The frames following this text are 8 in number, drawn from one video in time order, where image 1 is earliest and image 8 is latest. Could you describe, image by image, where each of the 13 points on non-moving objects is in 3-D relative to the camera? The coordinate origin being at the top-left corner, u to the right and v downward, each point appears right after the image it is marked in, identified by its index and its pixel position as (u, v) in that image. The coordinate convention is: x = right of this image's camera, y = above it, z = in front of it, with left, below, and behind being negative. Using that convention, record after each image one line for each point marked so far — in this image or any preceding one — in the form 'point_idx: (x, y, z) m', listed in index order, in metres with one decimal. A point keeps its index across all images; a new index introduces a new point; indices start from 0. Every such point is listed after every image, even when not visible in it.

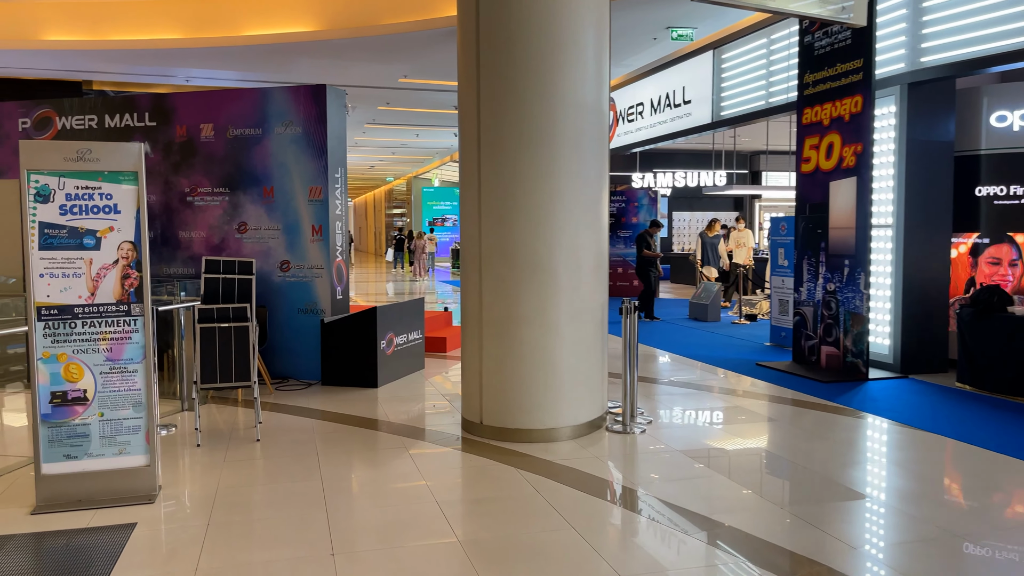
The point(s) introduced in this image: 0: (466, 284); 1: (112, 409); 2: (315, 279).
0: (-0.4, 0.0, +6.0) m
1: (-2.4, -0.7, +4.1) m
2: (-2.2, +0.1, +7.6) m
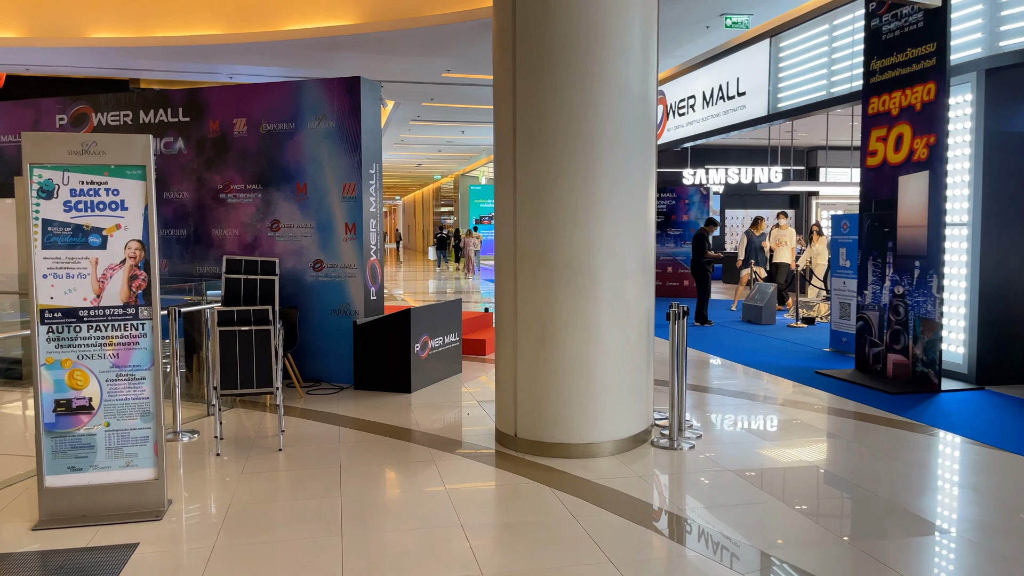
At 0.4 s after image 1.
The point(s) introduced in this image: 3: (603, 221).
0: (-0.1, 0.0, +5.6) m
1: (-2.2, -0.7, +3.9) m
2: (-1.7, +0.1, +7.3) m
3: (+0.7, +0.5, +5.3) m
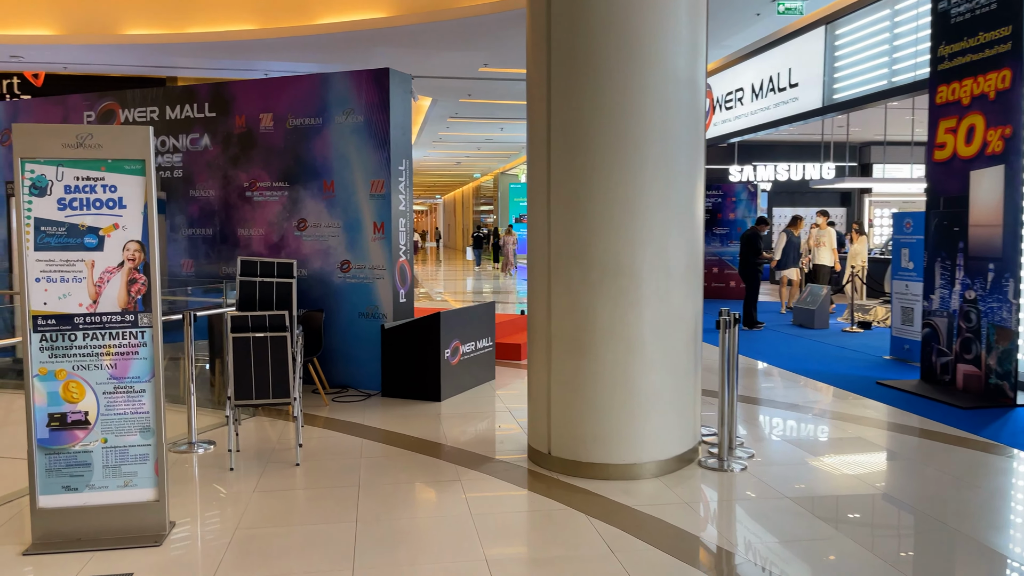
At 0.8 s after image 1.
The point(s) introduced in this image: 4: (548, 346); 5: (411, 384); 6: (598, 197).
0: (+0.2, 0.0, +5.2) m
1: (-2.0, -0.8, +3.6) m
2: (-1.4, +0.1, +7.0) m
3: (+0.9, +0.5, +4.8) m
4: (+0.3, -0.4, +5.0) m
5: (-1.0, -0.9, +6.8) m
6: (+0.6, +0.6, +4.8) m
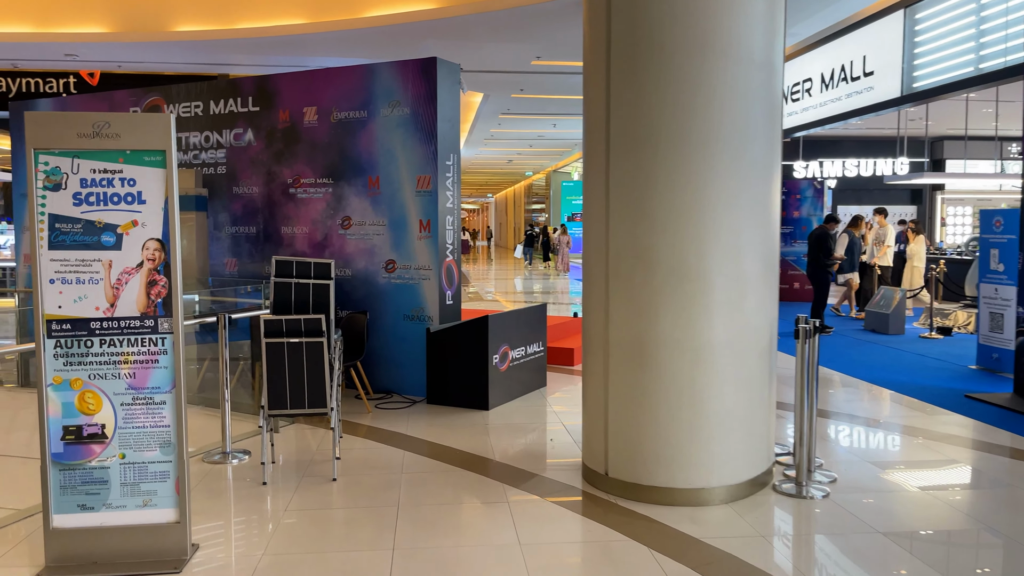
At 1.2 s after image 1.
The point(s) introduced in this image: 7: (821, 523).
0: (+0.5, 0.0, +4.7) m
1: (-1.8, -0.8, +3.3) m
2: (-0.9, +0.1, +6.6) m
3: (+1.3, +0.5, +4.3) m
4: (+0.6, -0.5, +4.6) m
5: (-0.5, -1.0, +6.4) m
6: (+0.9, +0.6, +4.3) m
7: (+1.9, -1.5, +4.3) m
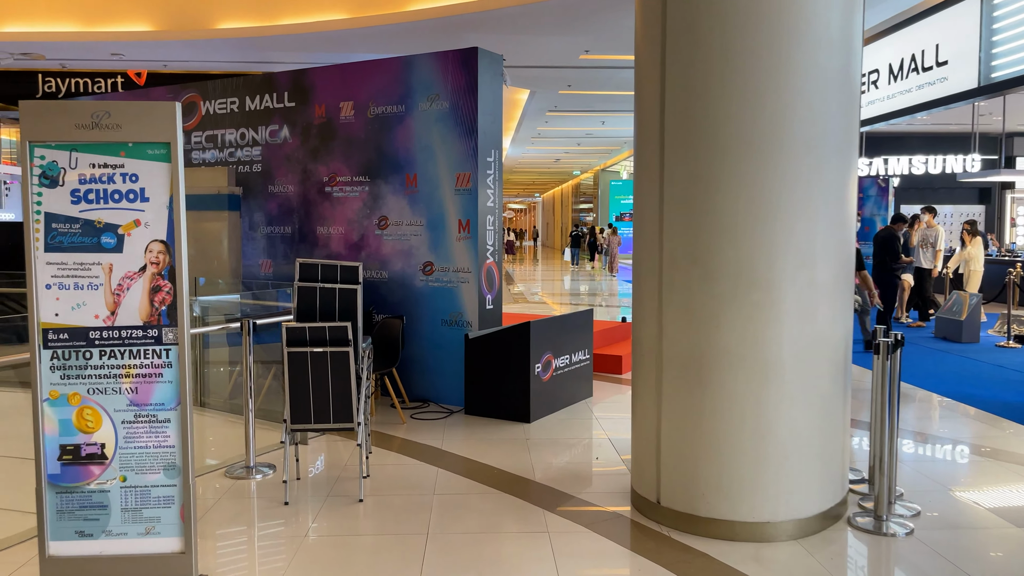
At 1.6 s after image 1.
0: (+0.8, -0.1, +4.3) m
1: (-1.6, -0.8, +3.0) m
2: (-0.5, 0.0, +6.3) m
3: (+1.5, +0.4, +3.8) m
4: (+0.9, -0.5, +4.1) m
5: (-0.1, -1.0, +6.0) m
6: (+1.2, +0.5, +3.8) m
7: (+2.1, -1.5, +3.7) m
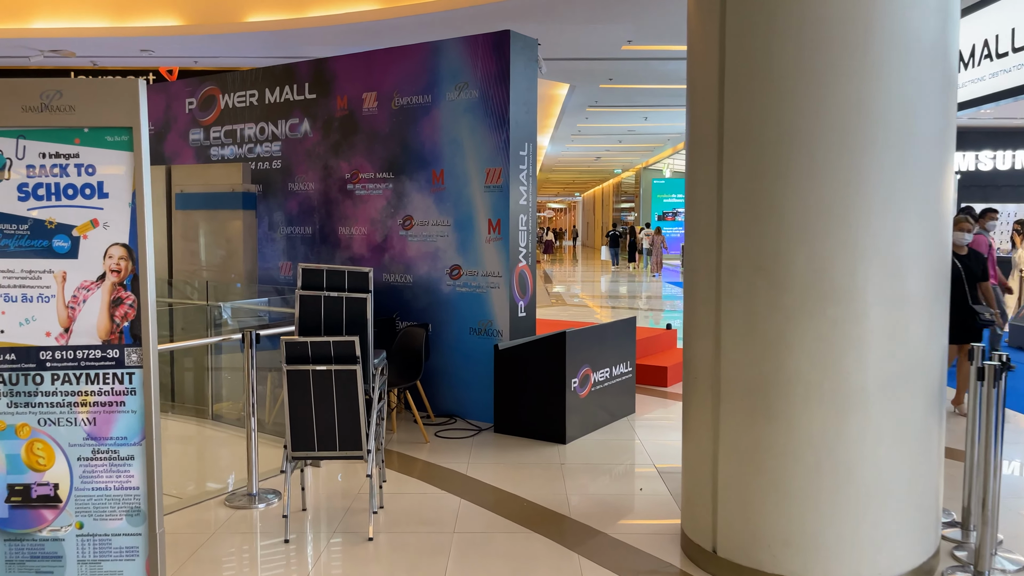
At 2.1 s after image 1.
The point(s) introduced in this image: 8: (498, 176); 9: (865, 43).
0: (+1.0, -0.1, +3.7) m
1: (-1.5, -0.8, +2.5) m
2: (-0.2, 0.0, +5.7) m
3: (+1.7, +0.3, +3.2) m
4: (+1.0, -0.6, +3.5) m
5: (+0.1, -1.0, +5.5) m
6: (+1.3, +0.5, +3.2) m
7: (+2.3, -1.6, +3.0) m
8: (-0.1, +0.9, +5.6) m
9: (+1.6, +1.1, +3.1) m
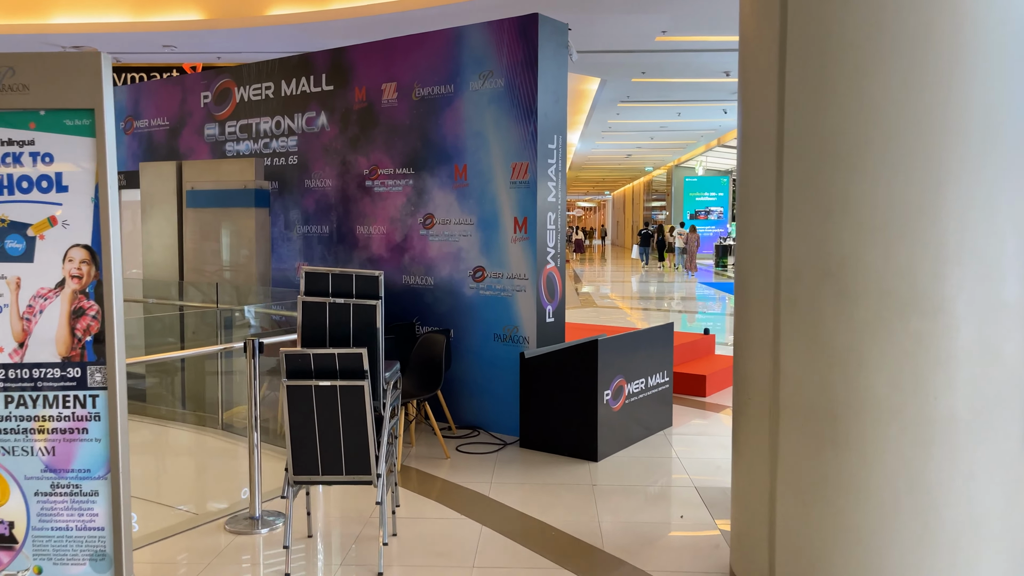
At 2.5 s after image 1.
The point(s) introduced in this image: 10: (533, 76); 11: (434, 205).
0: (+1.1, -0.2, +3.2) m
1: (-1.4, -0.9, +2.2) m
2: (0.0, -0.1, +5.3) m
3: (+1.8, +0.3, +2.7) m
4: (+1.1, -0.6, +3.1) m
5: (+0.3, -1.1, +5.1) m
6: (+1.4, +0.5, +2.8) m
7: (+2.4, -1.6, +2.5) m
8: (+0.1, +0.9, +5.2) m
9: (+1.7, +1.1, +2.7) m
10: (+0.2, +1.6, +5.1) m
11: (-0.6, +0.7, +5.7) m
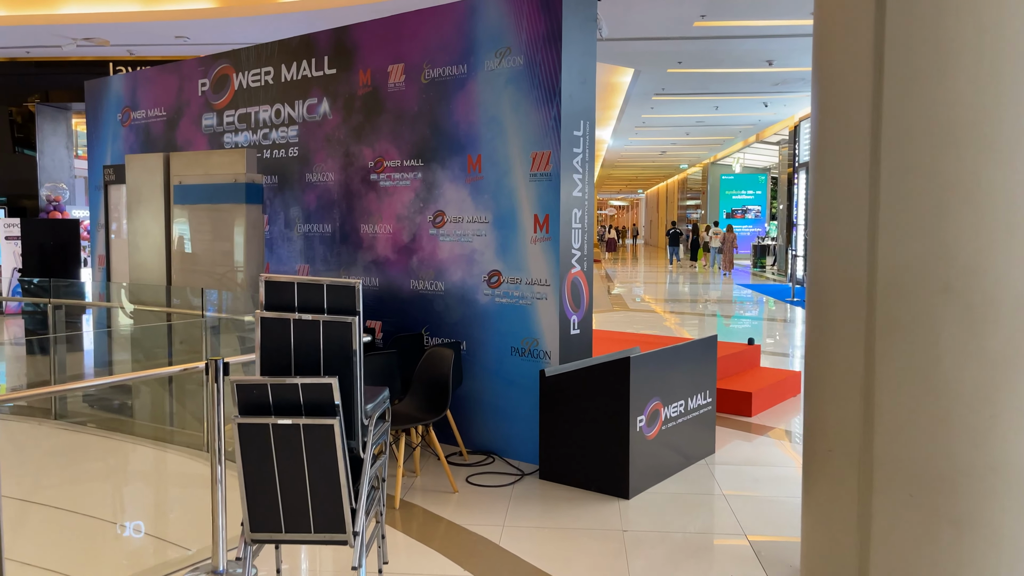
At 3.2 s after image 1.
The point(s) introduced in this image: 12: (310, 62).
0: (+1.1, -0.2, +2.5) m
1: (-1.5, -0.9, +1.6) m
2: (+0.2, -0.1, +4.7) m
3: (+1.8, +0.2, +2.0) m
4: (+1.2, -0.6, +2.4) m
5: (+0.5, -1.1, +4.4) m
6: (+1.5, +0.4, +2.0) m
7: (+2.4, -1.7, +1.8) m
8: (+0.2, +0.8, +4.6) m
9: (+1.7, +1.0, +1.9) m
10: (+0.3, +1.5, +4.5) m
11: (-0.5, +0.6, +5.0) m
12: (-1.6, +1.8, +5.6) m
